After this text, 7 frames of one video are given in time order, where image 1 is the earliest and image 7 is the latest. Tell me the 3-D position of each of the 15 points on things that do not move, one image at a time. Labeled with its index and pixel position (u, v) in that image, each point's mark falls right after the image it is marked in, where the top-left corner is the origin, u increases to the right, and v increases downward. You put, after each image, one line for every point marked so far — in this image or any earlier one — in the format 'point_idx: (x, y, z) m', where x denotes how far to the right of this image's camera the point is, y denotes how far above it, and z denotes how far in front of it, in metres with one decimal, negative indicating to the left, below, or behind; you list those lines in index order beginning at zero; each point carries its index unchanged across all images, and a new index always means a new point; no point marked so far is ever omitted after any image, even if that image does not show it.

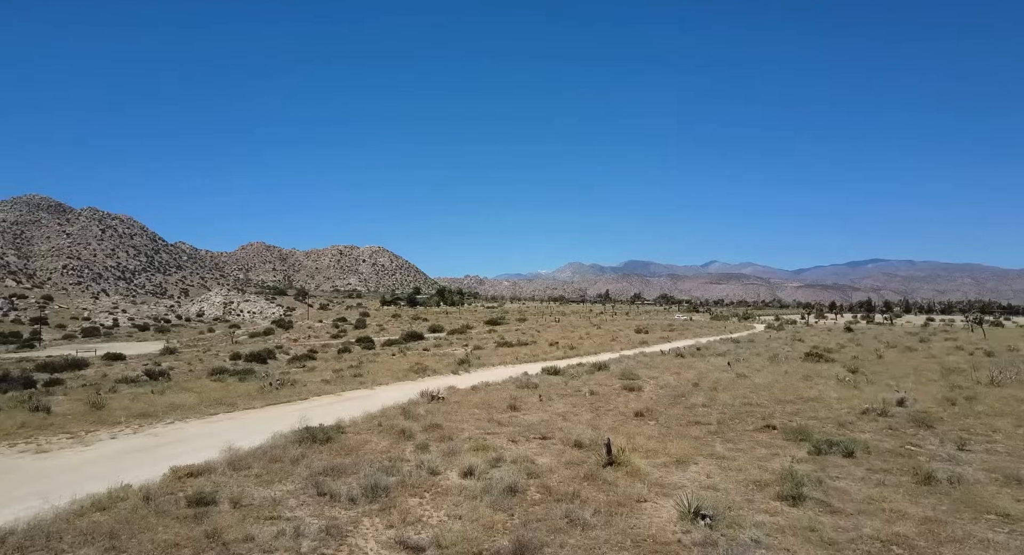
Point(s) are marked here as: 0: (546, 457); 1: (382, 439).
0: (+0.9, -4.6, +16.7) m
1: (-3.8, -4.7, +18.9) m
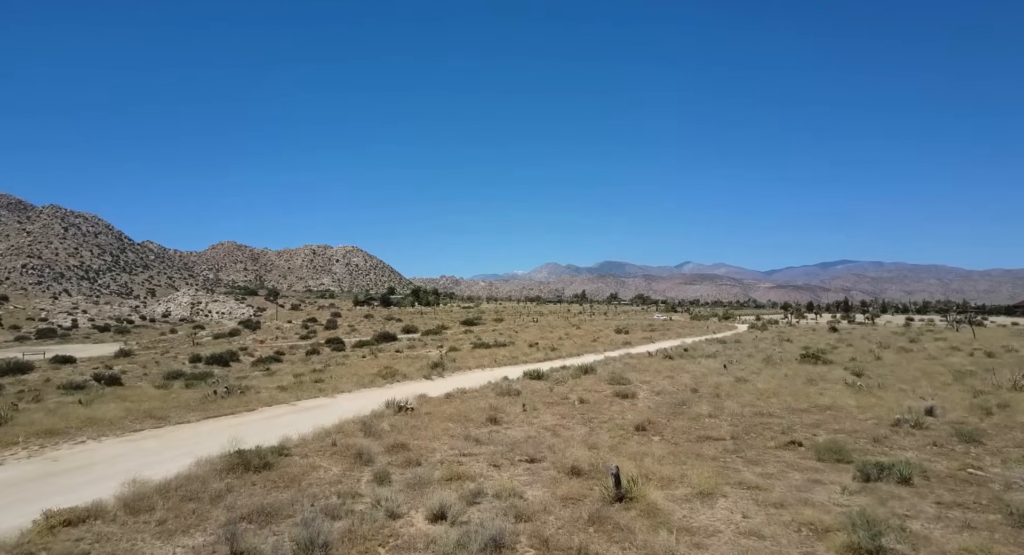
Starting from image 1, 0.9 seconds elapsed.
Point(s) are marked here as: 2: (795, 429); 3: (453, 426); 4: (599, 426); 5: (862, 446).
0: (+0.5, -4.3, +13.4) m
1: (-4.2, -4.4, +15.4) m
2: (+8.7, -4.6, +19.9) m
3: (-1.8, -4.6, +20.0) m
4: (+2.7, -4.6, +20.0) m
5: (+9.2, -4.5, +17.2) m
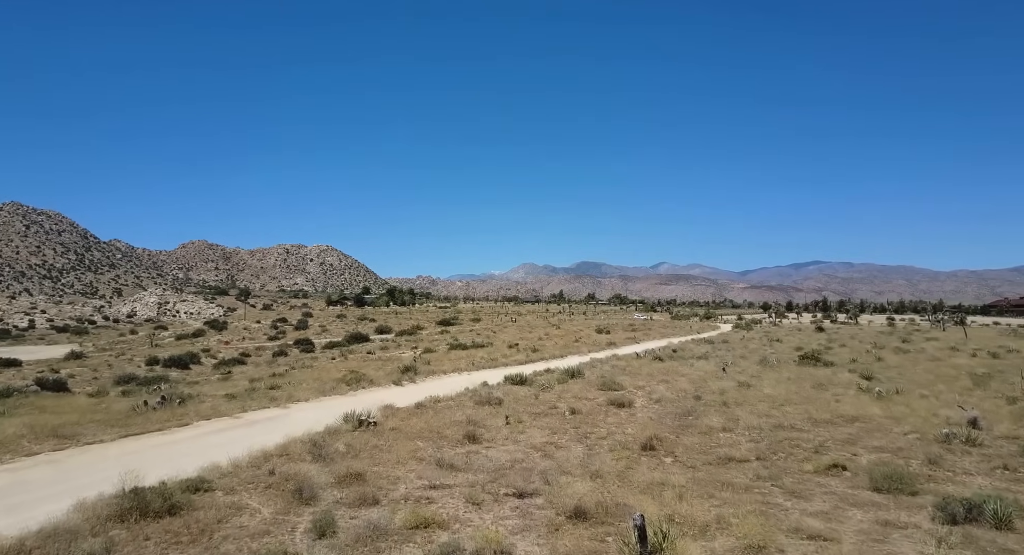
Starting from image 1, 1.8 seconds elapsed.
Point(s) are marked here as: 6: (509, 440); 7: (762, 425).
0: (+0.3, -4.1, +10.1) m
1: (-4.5, -4.1, +11.9) m
2: (+8.2, -4.3, +16.8) m
3: (-2.3, -4.3, +16.6) m
4: (+2.2, -4.3, +16.7) m
5: (+8.9, -4.2, +14.2) m
6: (-0.1, -4.4, +17.4) m
7: (+7.4, -4.4, +19.2) m
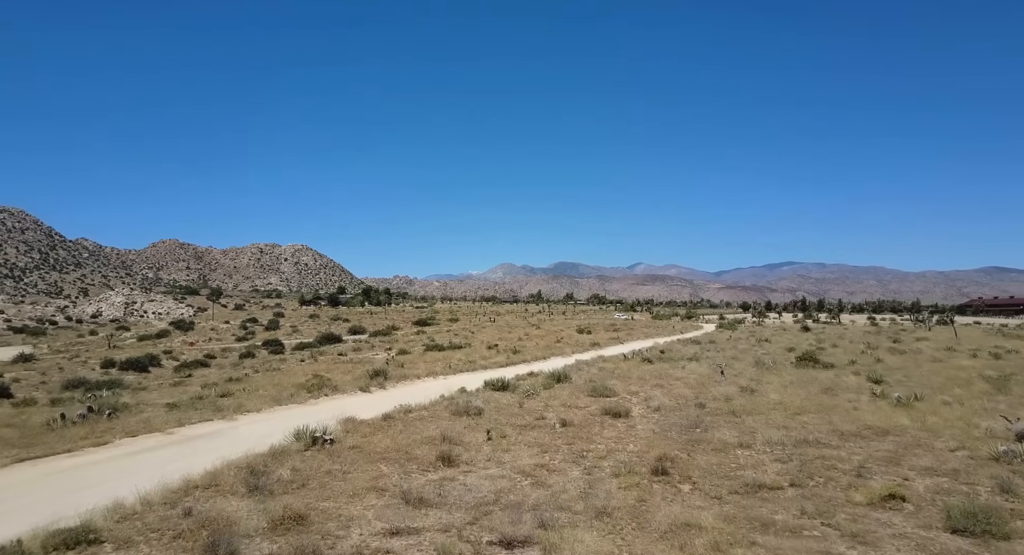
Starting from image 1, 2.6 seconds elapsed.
0: (+0.2, -3.8, +7.2) m
1: (-4.7, -3.9, +8.9) m
2: (+7.8, -4.1, +14.2) m
3: (-2.6, -4.1, +13.6) m
4: (+1.9, -4.1, +13.9) m
5: (+8.6, -4.0, +11.6) m
6: (-0.5, -4.1, +14.5) m
7: (+7.0, -4.1, +16.6) m
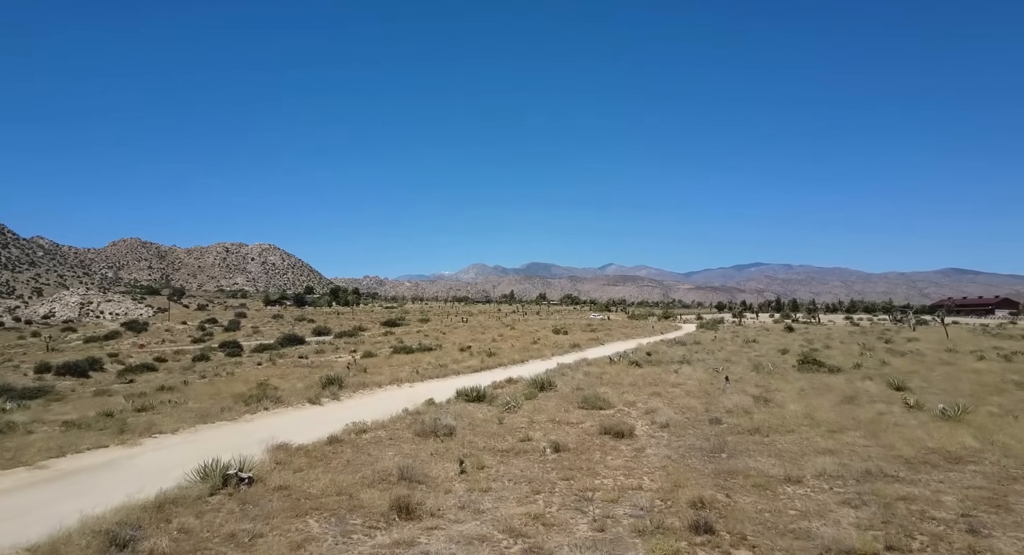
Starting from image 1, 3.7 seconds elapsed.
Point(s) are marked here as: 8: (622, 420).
0: (+0.2, -3.5, +3.3) m
1: (-4.7, -3.6, +4.7) m
2: (+7.6, -3.8, +10.6) m
3: (-2.9, -3.8, +9.6) m
4: (+1.6, -3.8, +10.1) m
5: (+8.4, -3.7, +8.0) m
6: (-0.8, -3.8, +10.5) m
7: (+6.6, -3.8, +12.9) m
8: (+3.1, -4.1, +18.8) m
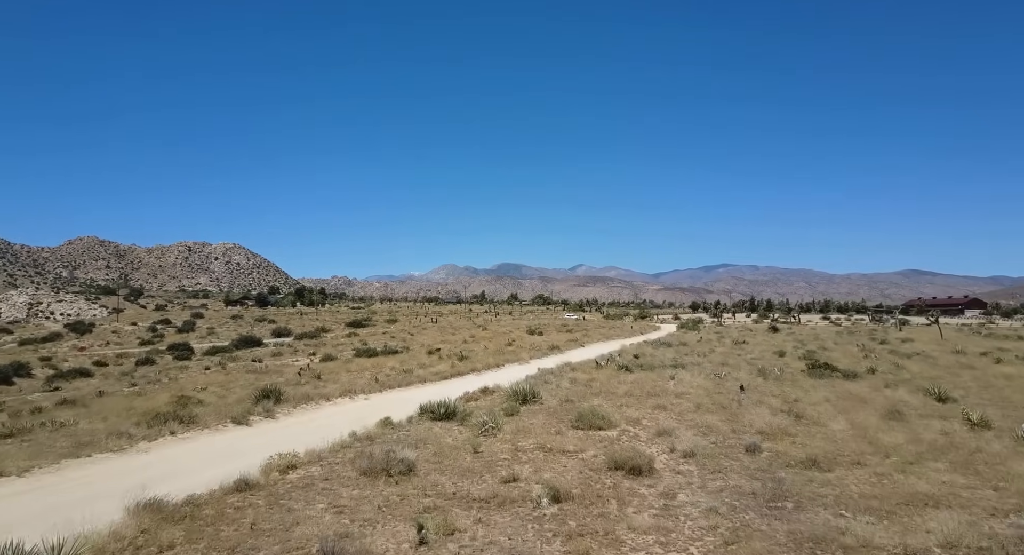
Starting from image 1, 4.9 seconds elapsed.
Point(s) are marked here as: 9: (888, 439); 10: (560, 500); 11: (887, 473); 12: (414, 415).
0: (+0.4, -3.2, -1.1) m
1: (-4.6, -3.2, +0.1) m
2: (+7.4, -3.5, +6.5) m
3: (-2.9, -3.4, +5.0) m
4: (+1.5, -3.4, +5.7) m
5: (+8.4, -3.3, +4.0) m
6: (-0.9, -3.5, +6.1) m
7: (+6.4, -3.5, +8.8) m
8: (+2.7, -3.8, +14.6) m
9: (+8.9, -3.8, +15.3) m
10: (+0.8, -3.7, +10.9) m
11: (+7.2, -3.7, +12.5) m
12: (-2.8, -4.0, +19.1) m
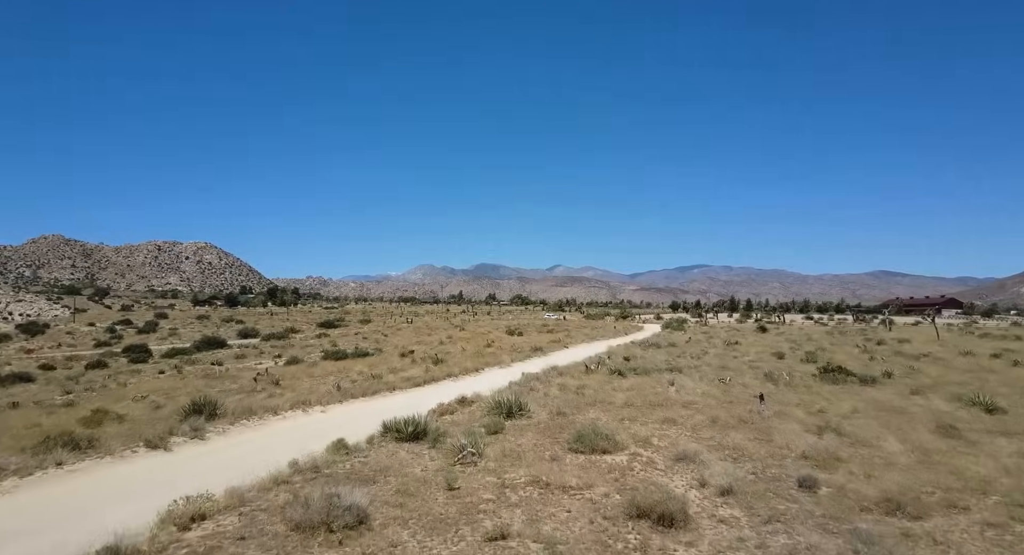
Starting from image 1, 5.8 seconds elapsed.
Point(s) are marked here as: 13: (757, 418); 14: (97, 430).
0: (+0.7, -2.9, -4.5) m
1: (-4.3, -3.0, -3.4) m
2: (+7.5, -3.2, +3.4) m
3: (-2.8, -3.1, +1.5) m
4: (+1.6, -3.2, +2.4) m
5: (+8.6, -3.1, +0.9) m
6: (-0.8, -3.2, +2.7) m
7: (+6.3, -3.3, +5.6) m
8: (+2.4, -3.5, +11.3) m
9: (+8.6, -3.5, +12.3) m
10: (+0.7, -3.4, +7.5) m
11: (+7.0, -3.4, +9.3) m
12: (-3.2, -3.7, +15.7) m
13: (+6.7, -3.8, +18.2) m
14: (-10.7, -3.9, +16.7) m
